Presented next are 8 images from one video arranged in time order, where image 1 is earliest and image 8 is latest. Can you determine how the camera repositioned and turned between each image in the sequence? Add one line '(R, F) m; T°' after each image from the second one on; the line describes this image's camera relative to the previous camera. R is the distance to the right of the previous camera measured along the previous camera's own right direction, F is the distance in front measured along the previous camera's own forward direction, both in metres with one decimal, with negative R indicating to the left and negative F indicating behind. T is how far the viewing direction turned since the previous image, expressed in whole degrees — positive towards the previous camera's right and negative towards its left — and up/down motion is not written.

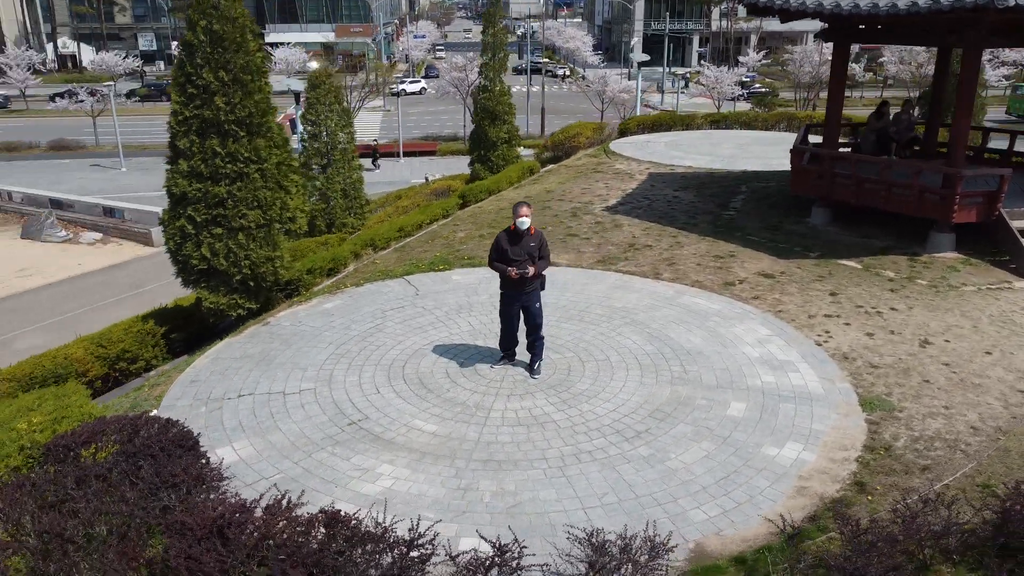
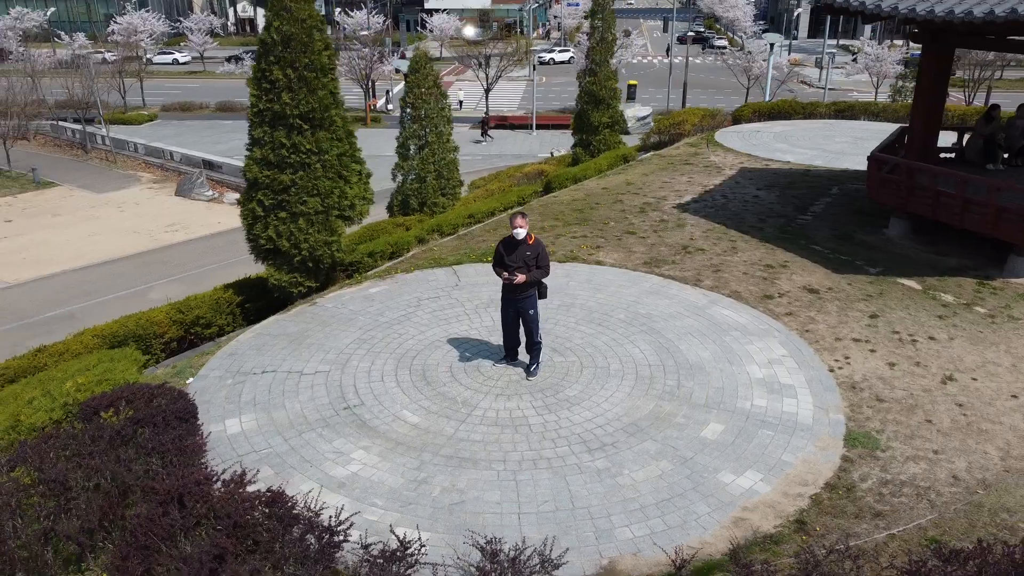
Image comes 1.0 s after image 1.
(+1.3, -0.2) m; -10°
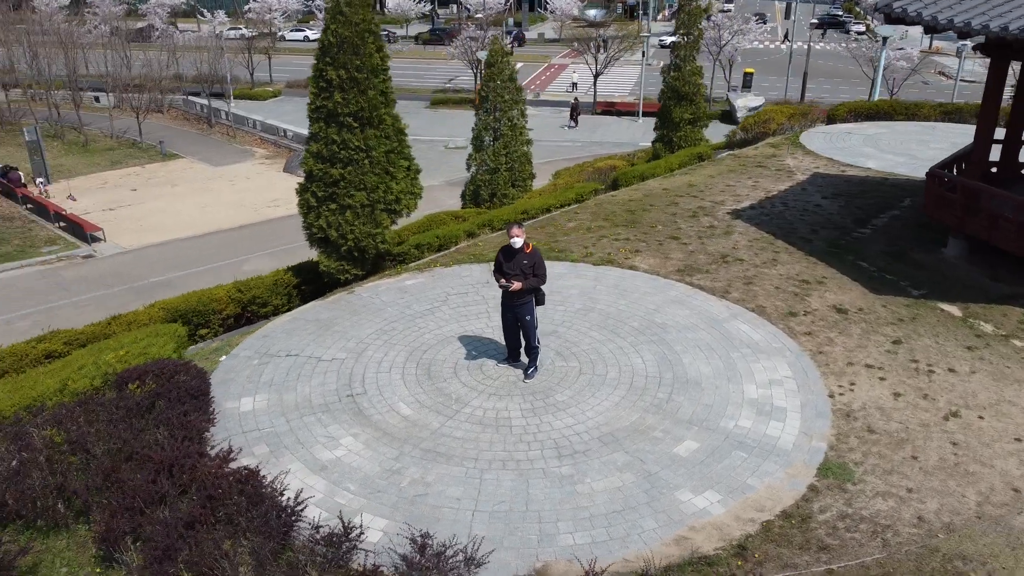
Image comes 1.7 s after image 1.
(+1.1, -0.2) m; -8°
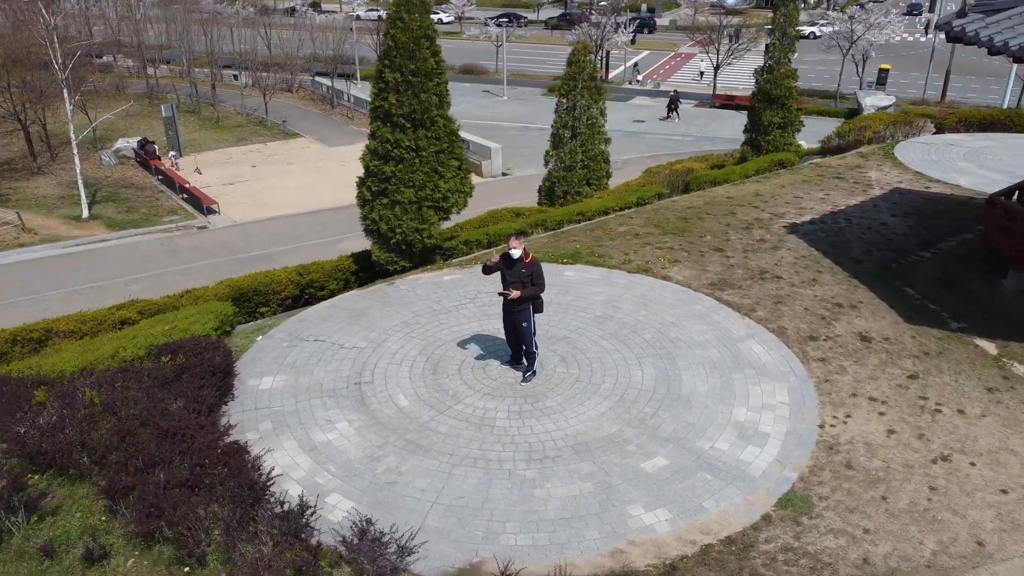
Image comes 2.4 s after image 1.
(+1.2, -0.3) m; -9°
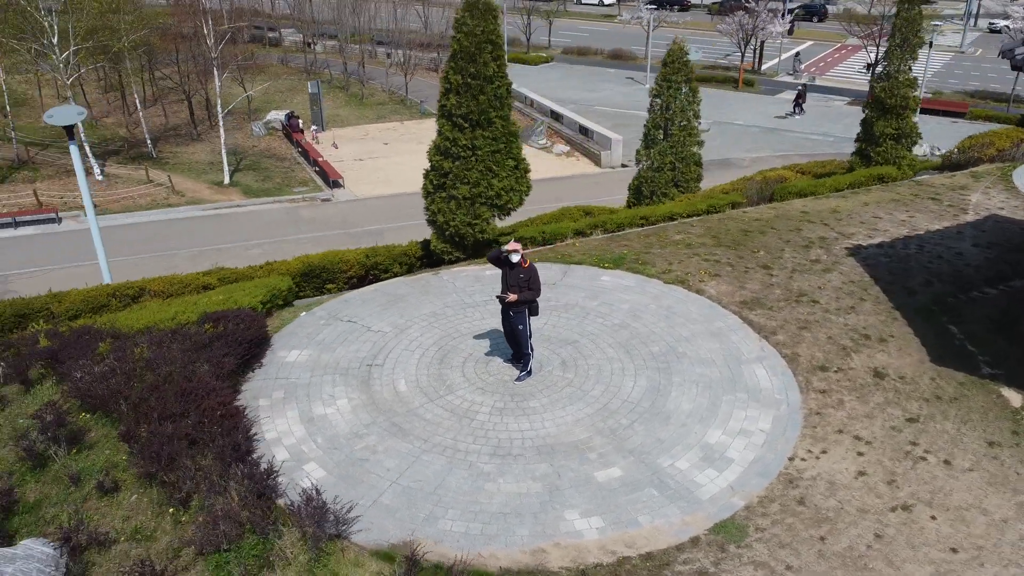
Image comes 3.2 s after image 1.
(+1.6, -0.3) m; -11°
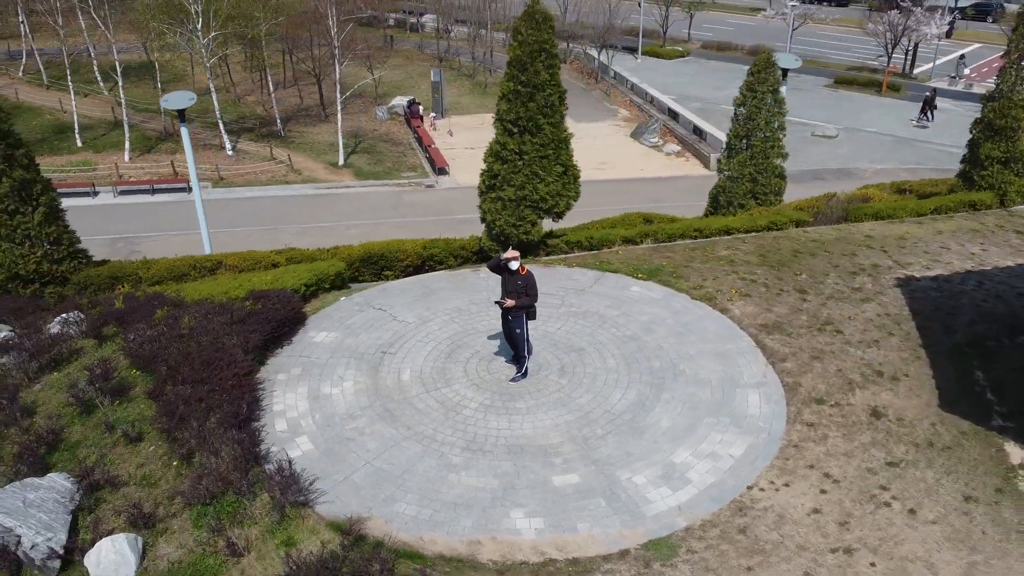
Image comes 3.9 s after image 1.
(+1.5, -0.3) m; -10°
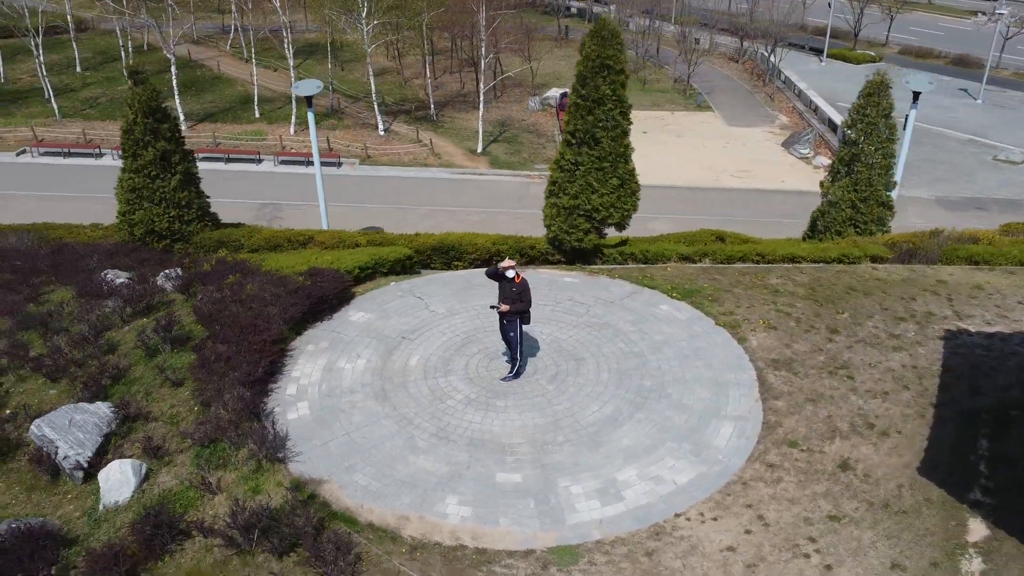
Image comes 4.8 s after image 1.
(+2.1, -0.4) m; -13°
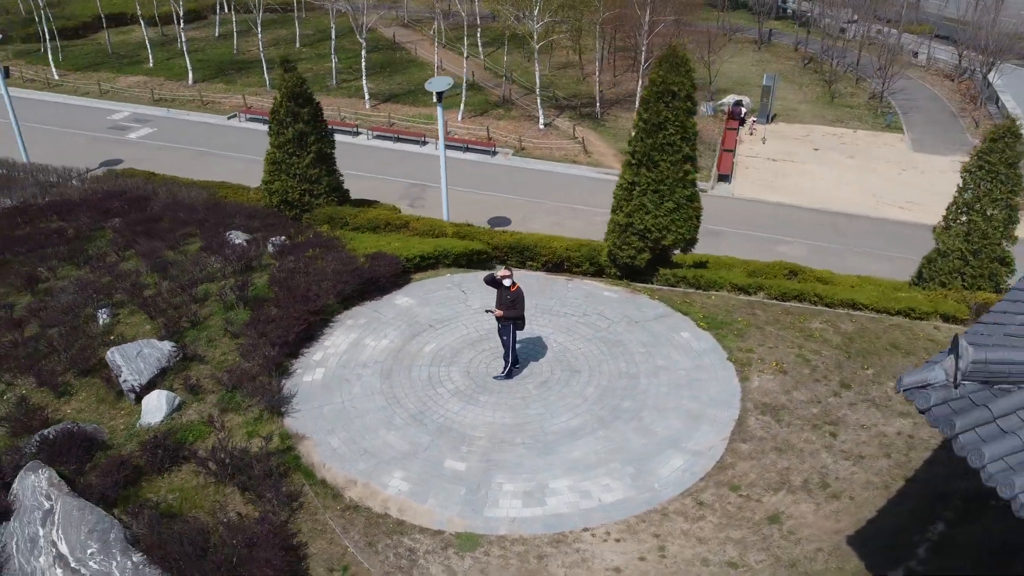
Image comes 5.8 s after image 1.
(+2.6, -0.5) m; -15°
